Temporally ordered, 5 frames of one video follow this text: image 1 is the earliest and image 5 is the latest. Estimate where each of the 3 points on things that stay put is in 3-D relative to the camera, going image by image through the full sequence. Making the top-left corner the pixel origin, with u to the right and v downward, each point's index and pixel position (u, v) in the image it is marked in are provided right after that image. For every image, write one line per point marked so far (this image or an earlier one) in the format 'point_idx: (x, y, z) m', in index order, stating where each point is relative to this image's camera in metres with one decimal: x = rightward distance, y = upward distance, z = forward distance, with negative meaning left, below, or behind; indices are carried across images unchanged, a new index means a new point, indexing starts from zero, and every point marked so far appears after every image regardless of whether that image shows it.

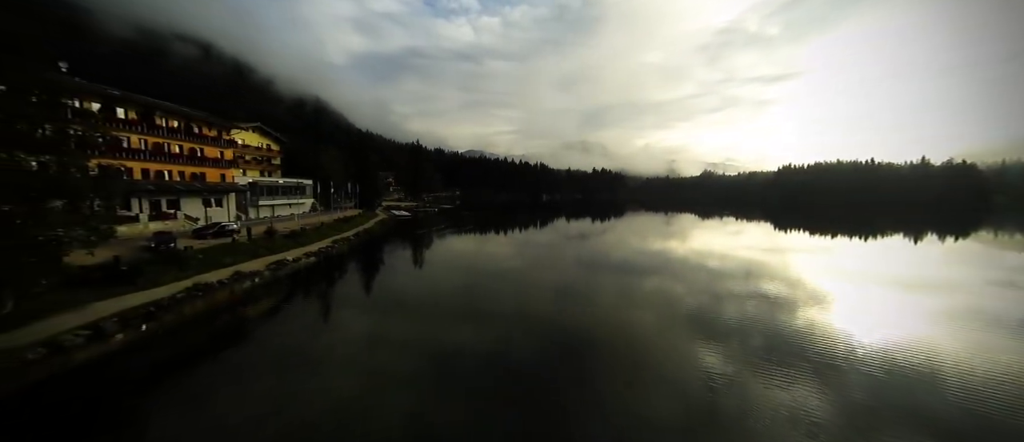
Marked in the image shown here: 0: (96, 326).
0: (-20.1, -4.9, +18.8) m
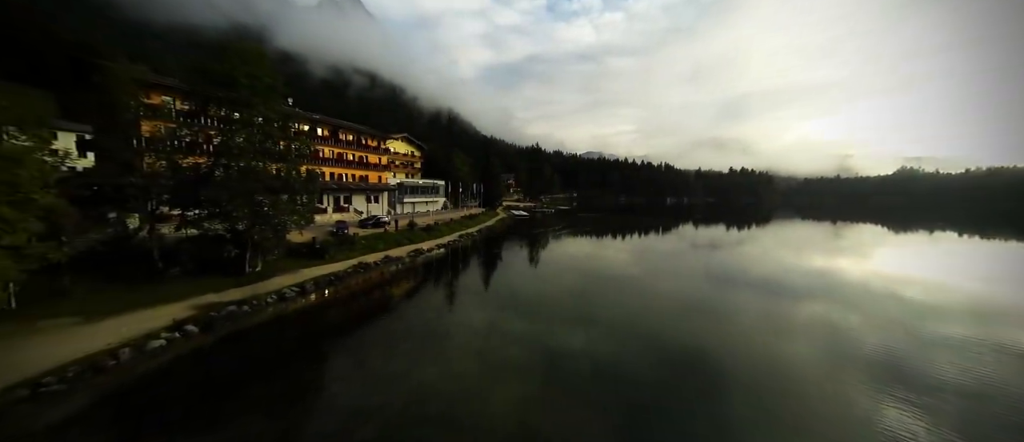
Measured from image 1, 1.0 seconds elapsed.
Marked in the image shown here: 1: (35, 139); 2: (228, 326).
0: (-13.9, -4.4, +24.2) m
1: (-17.5, +3.1, +13.6) m
2: (-14.1, -5.2, +18.2) m
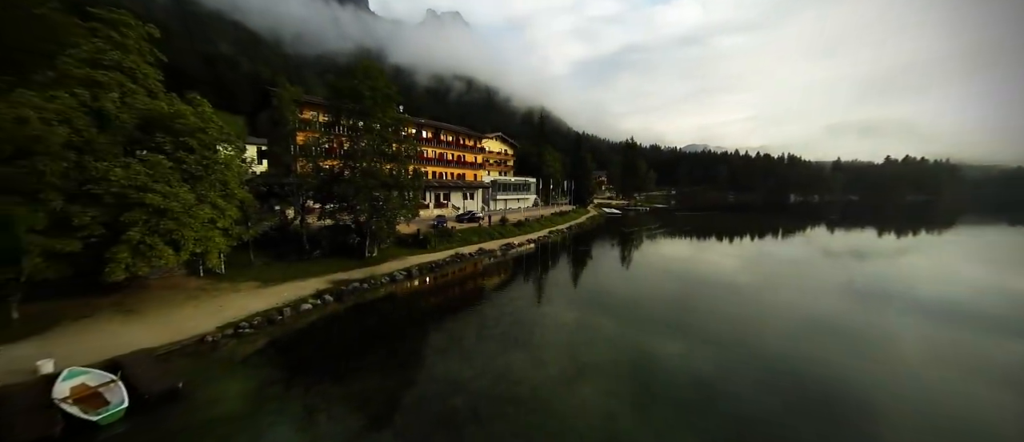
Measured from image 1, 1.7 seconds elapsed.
0: (-7.9, -3.8, +27.8) m
1: (-13.8, +3.6, +18.3) m
2: (-9.5, -4.7, +22.0) m
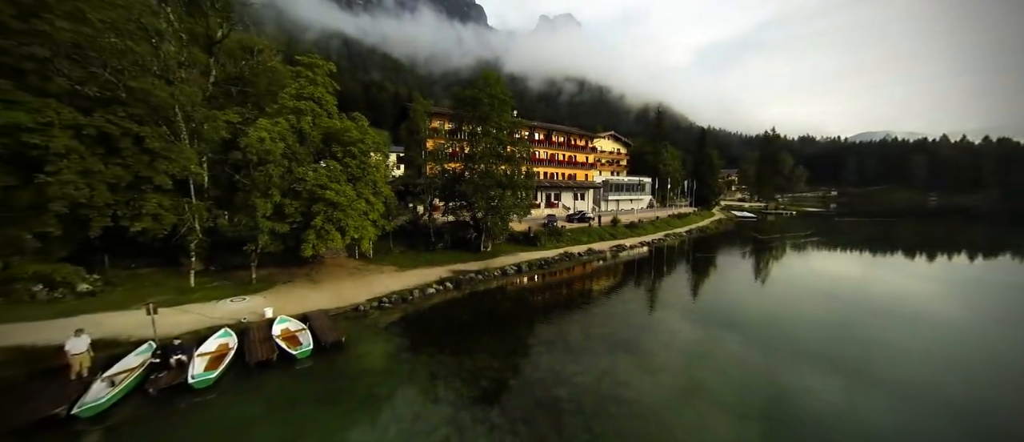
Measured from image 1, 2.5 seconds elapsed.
0: (+0.5, -3.6, +29.6) m
1: (-7.8, +4.0, +22.2) m
2: (-2.9, -4.5, +24.5) m
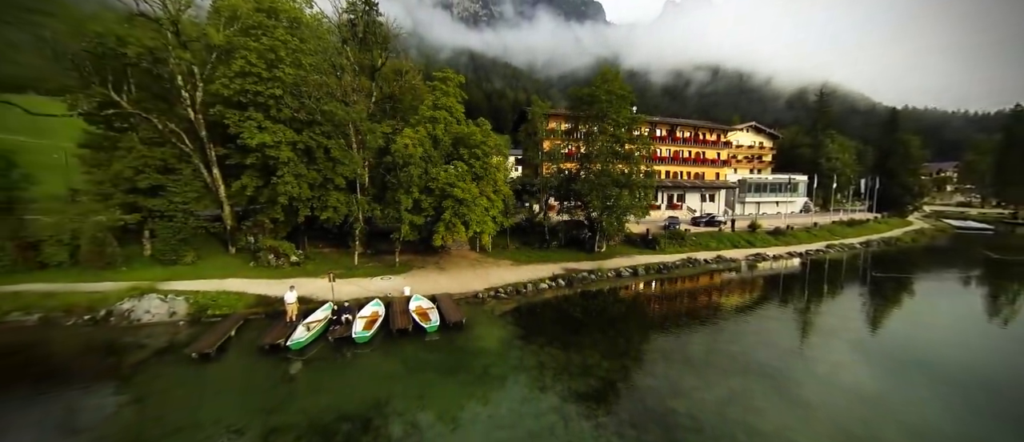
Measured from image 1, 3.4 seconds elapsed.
0: (+9.4, -3.7, +28.4) m
1: (-0.5, +4.2, +23.9) m
2: (+4.6, -4.4, +24.6) m
